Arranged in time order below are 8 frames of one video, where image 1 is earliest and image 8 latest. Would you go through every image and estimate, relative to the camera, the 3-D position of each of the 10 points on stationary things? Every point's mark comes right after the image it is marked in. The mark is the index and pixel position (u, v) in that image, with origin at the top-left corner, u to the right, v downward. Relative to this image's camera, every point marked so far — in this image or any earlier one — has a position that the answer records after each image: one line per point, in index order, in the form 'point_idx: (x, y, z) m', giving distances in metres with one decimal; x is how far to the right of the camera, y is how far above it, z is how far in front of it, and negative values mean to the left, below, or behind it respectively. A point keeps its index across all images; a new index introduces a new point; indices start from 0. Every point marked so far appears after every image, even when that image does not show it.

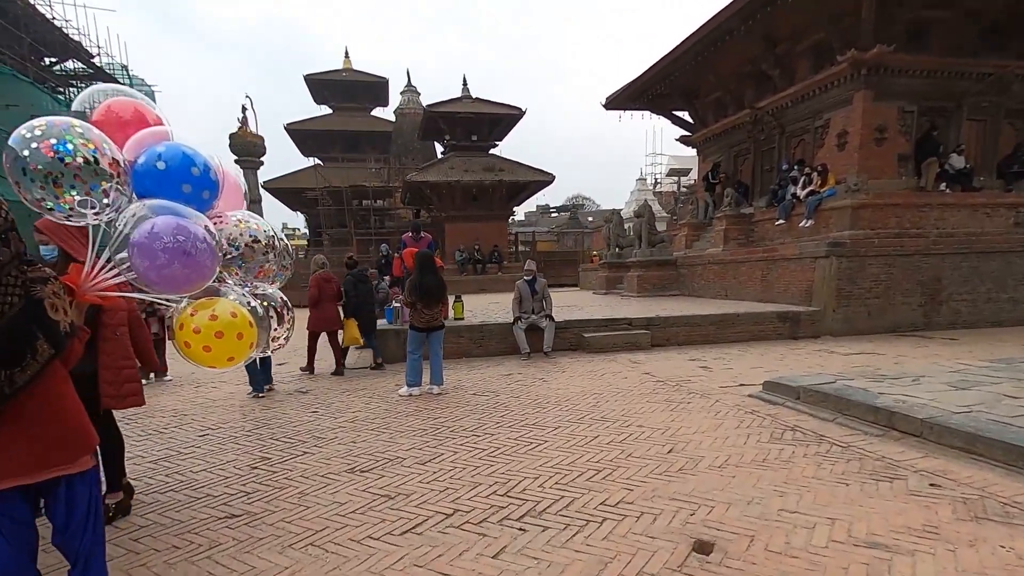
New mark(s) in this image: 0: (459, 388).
0: (-0.5, -1.0, +5.7) m
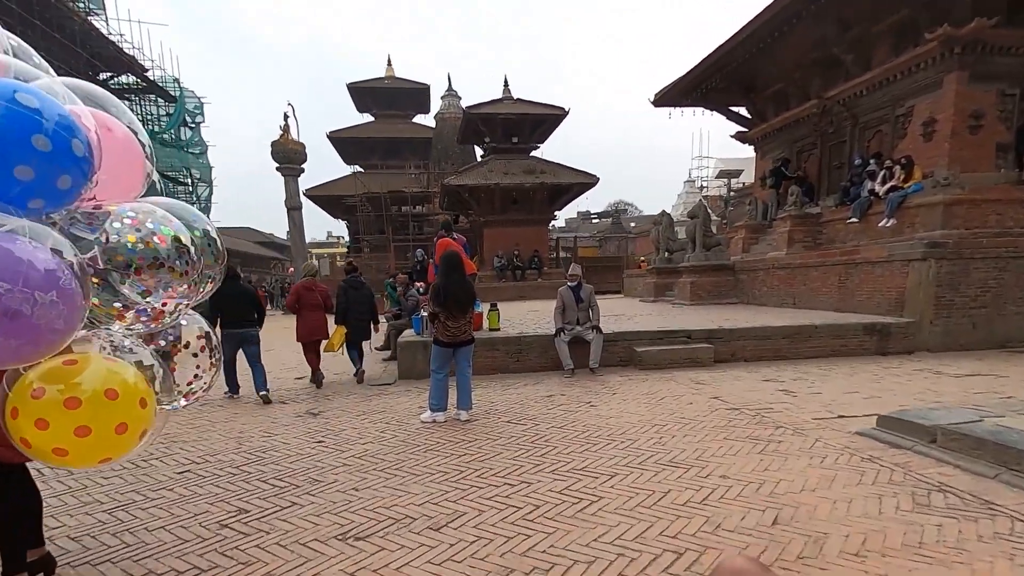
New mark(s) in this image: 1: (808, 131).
0: (-0.2, -1.1, +4.8) m
1: (+7.2, +3.8, +13.6) m
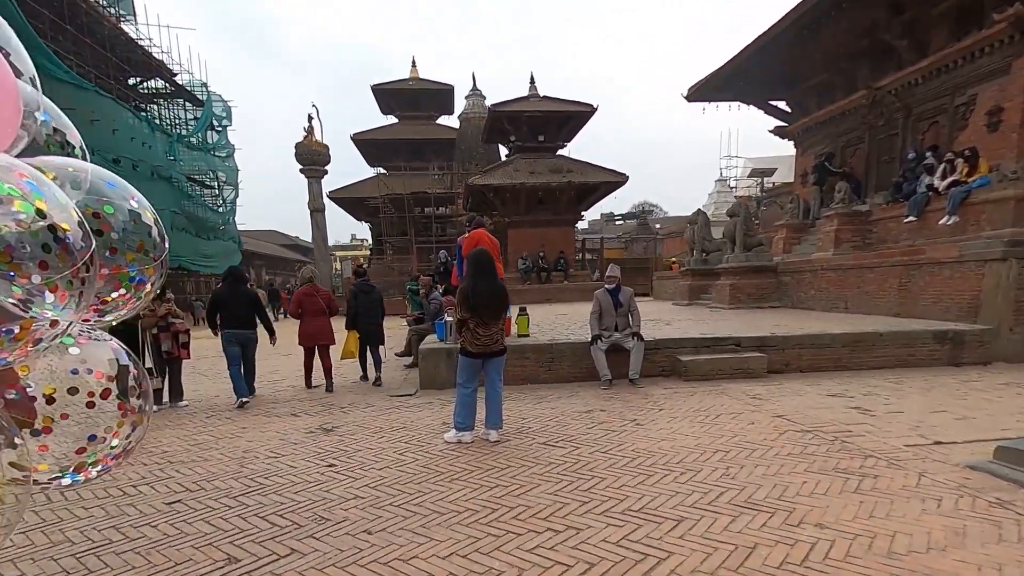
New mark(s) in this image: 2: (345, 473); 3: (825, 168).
0: (+0.1, -1.1, +4.2) m
1: (+7.8, +3.7, +12.8) m
2: (-1.0, -1.1, +3.4) m
3: (+7.2, +2.7, +13.0) m
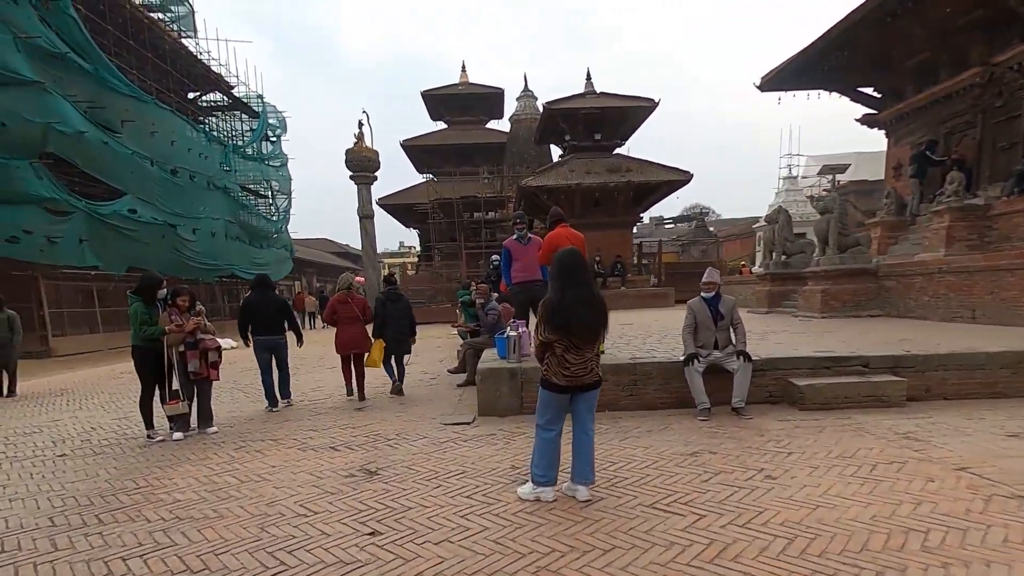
0: (+0.6, -1.1, +3.3) m
1: (+9.0, +3.6, +11.2) m
2: (-0.5, -1.2, +2.6) m
3: (+8.4, +2.6, +11.4) m
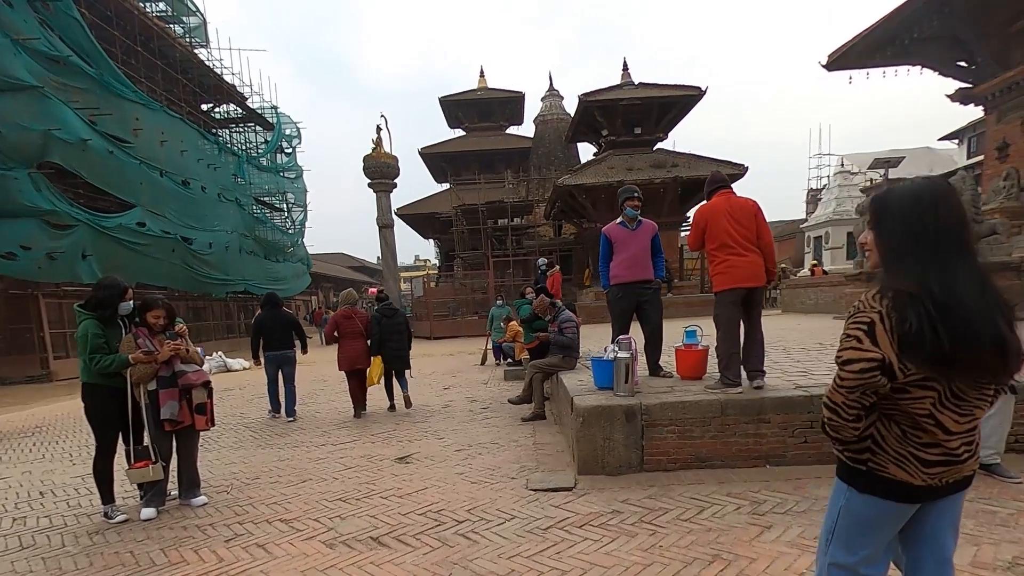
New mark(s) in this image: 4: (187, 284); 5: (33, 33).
0: (+1.3, -1.1, +1.6) m
1: (+9.8, +3.7, +9.5) m
2: (+0.1, -1.1, +0.9) m
3: (+9.2, +2.7, +9.6) m
4: (-11.2, +0.1, +19.4) m
5: (-12.1, +6.5, +14.3) m
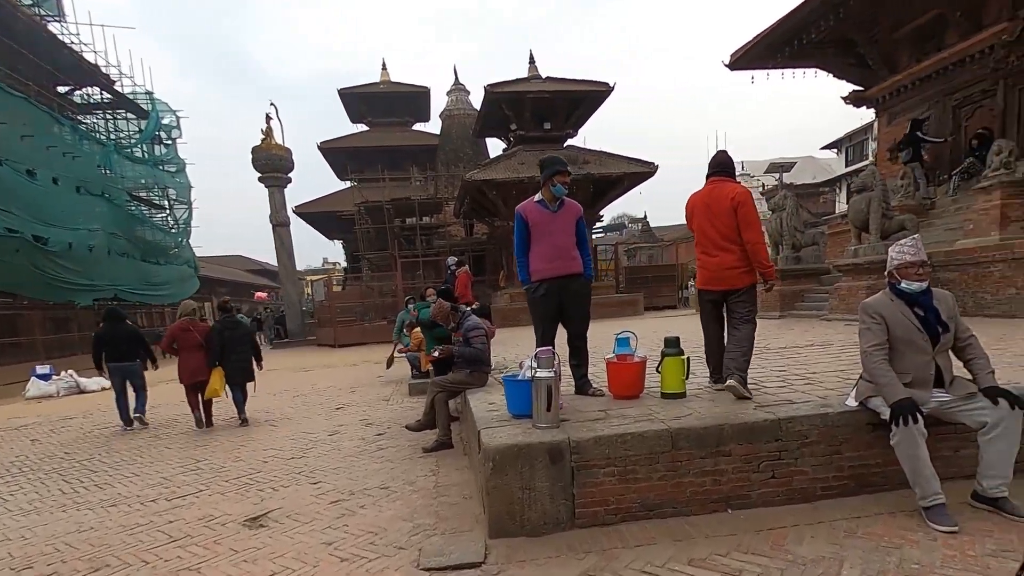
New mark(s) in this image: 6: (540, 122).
0: (+1.1, -1.1, +0.8) m
1: (+8.2, +3.7, +9.9) m
2: (0.0, -1.1, 0.0) m
3: (+7.6, +2.7, +10.0) m
4: (-14.0, -0.1, +16.5) m
5: (-14.2, +6.3, +11.4) m
6: (+0.8, +5.1, +17.4) m
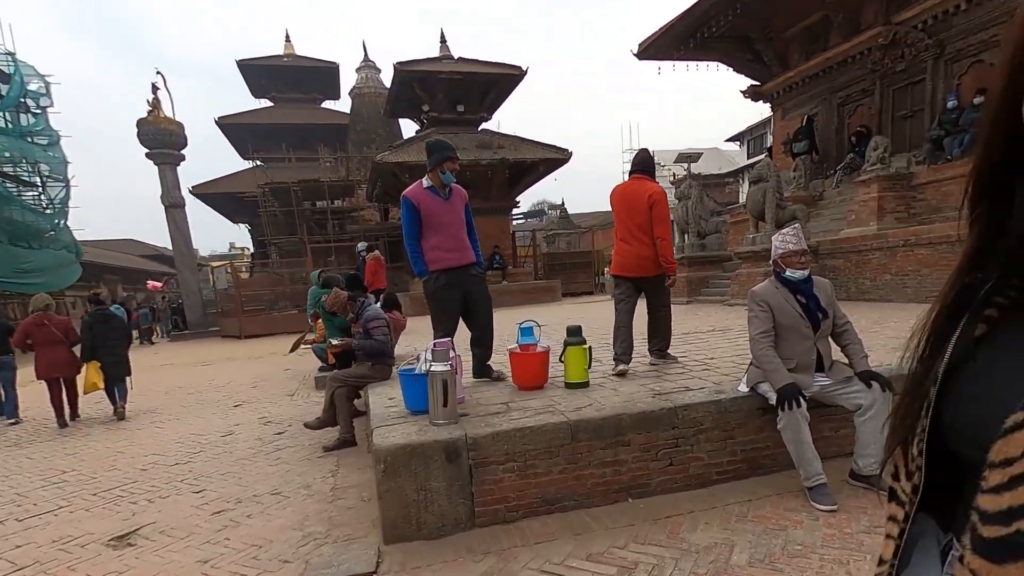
0: (+0.9, -1.1, +0.9) m
1: (+6.6, +4.0, +10.7) m
2: (-0.1, -1.2, -0.1) m
3: (+6.1, +3.0, +10.7) m
4: (-16.2, +0.2, +14.3) m
5: (-15.8, +6.4, +9.0) m
6: (-1.7, +5.5, +17.1) m
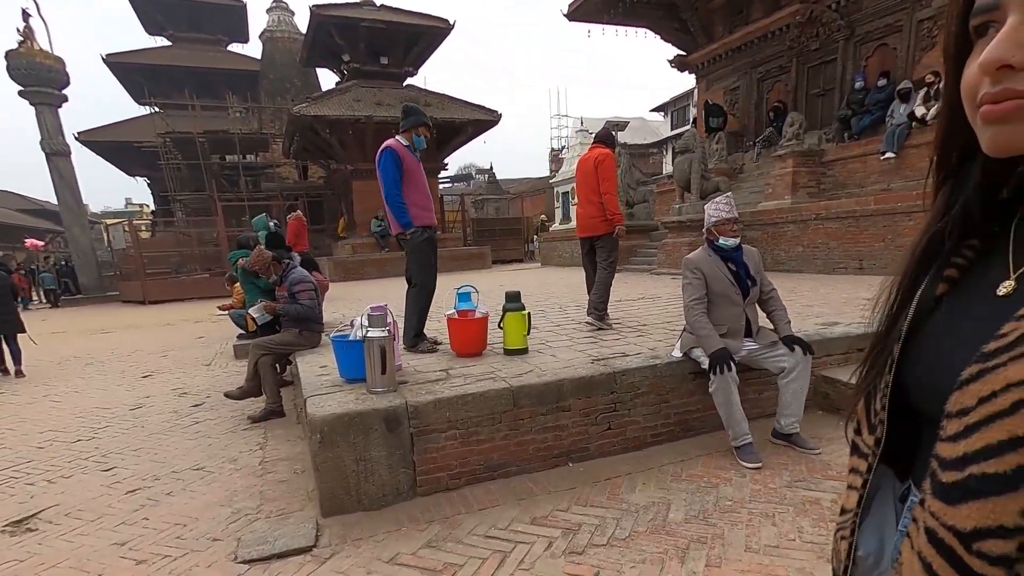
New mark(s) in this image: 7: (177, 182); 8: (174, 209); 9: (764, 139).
0: (+0.8, -1.0, +1.0) m
1: (+5.3, +4.6, +11.1) m
2: (0.0, -1.2, -0.1) m
3: (+4.7, +3.6, +11.2) m
4: (-17.8, +1.2, +11.9) m
5: (-16.6, +7.1, +6.3) m
6: (-3.8, +6.5, +16.3) m
7: (-11.4, +3.6, +19.5) m
8: (-11.5, +2.7, +19.4) m
9: (+5.0, +2.9, +11.2) m
